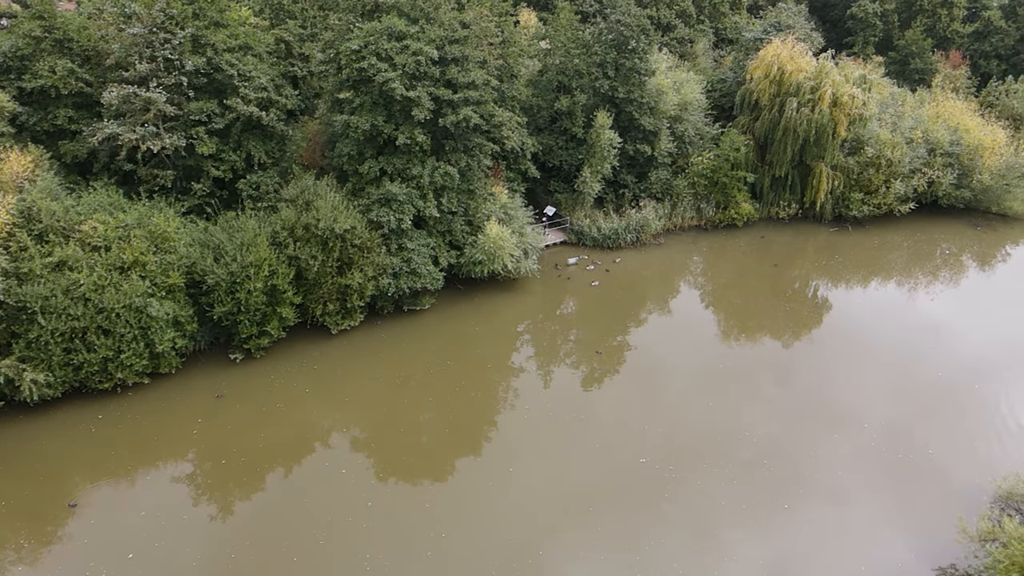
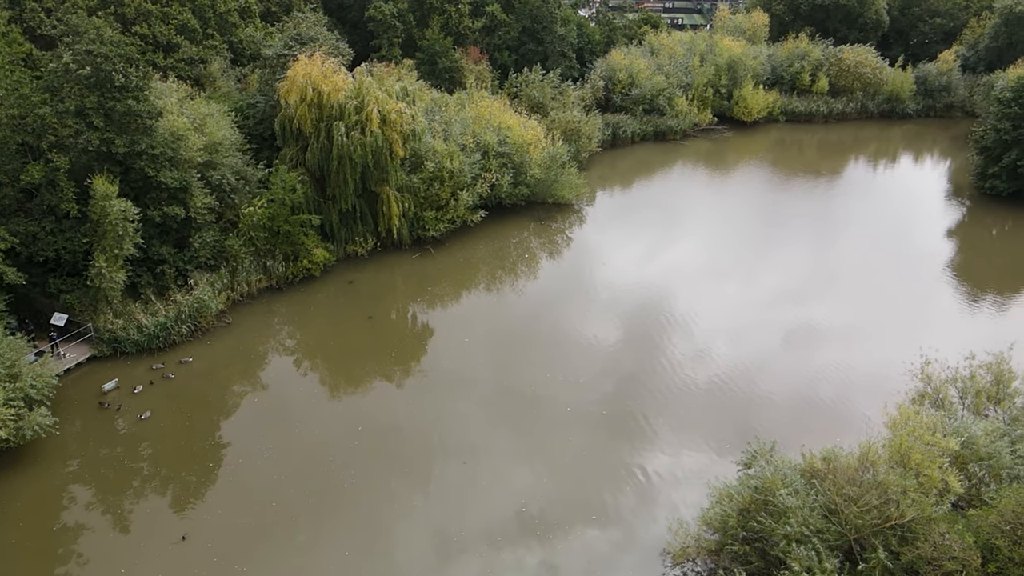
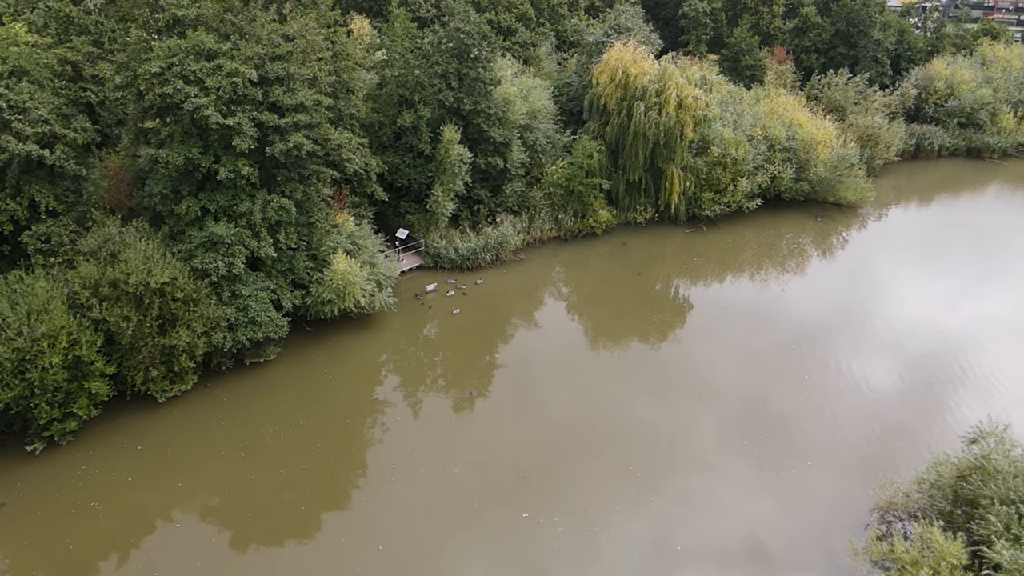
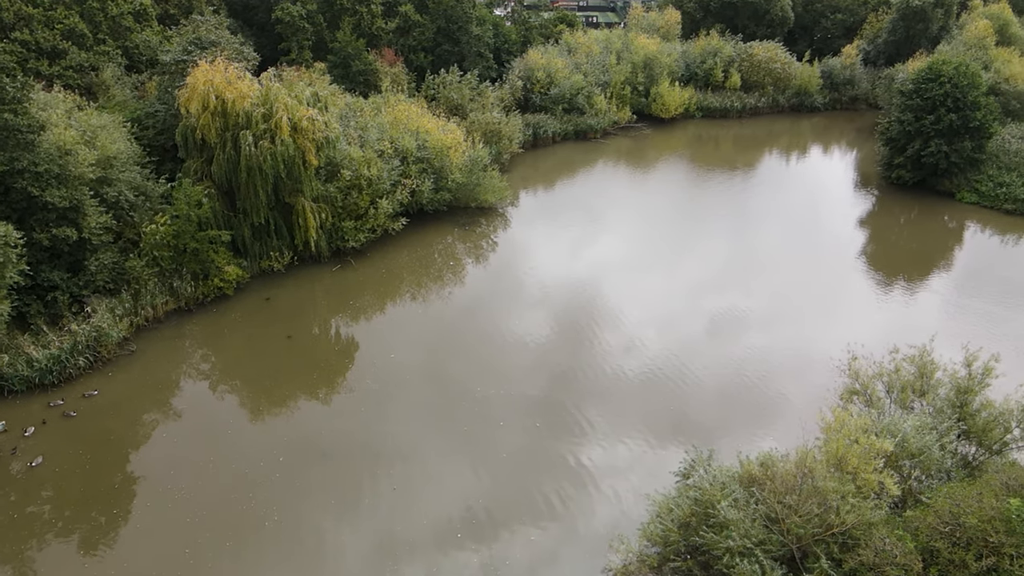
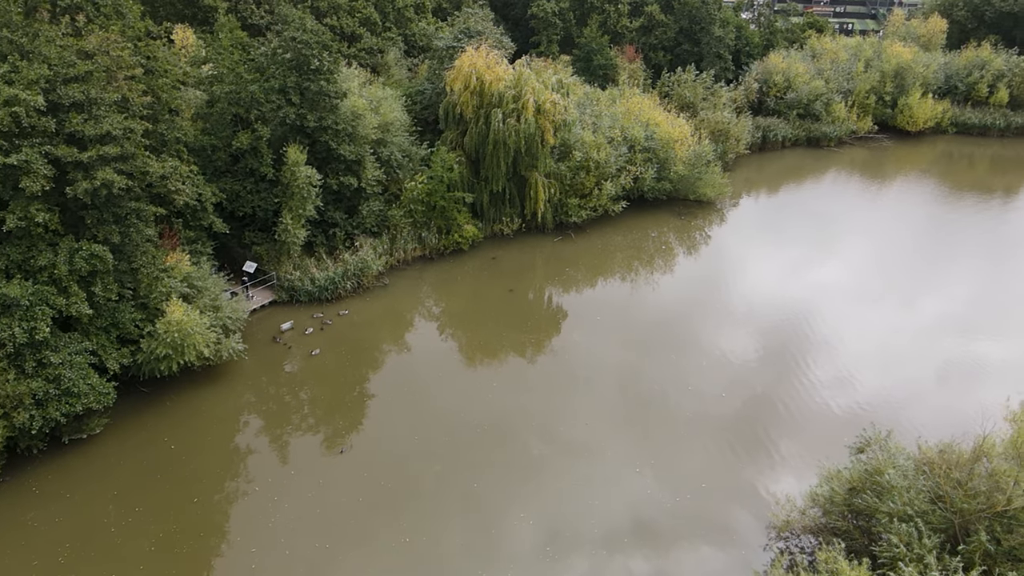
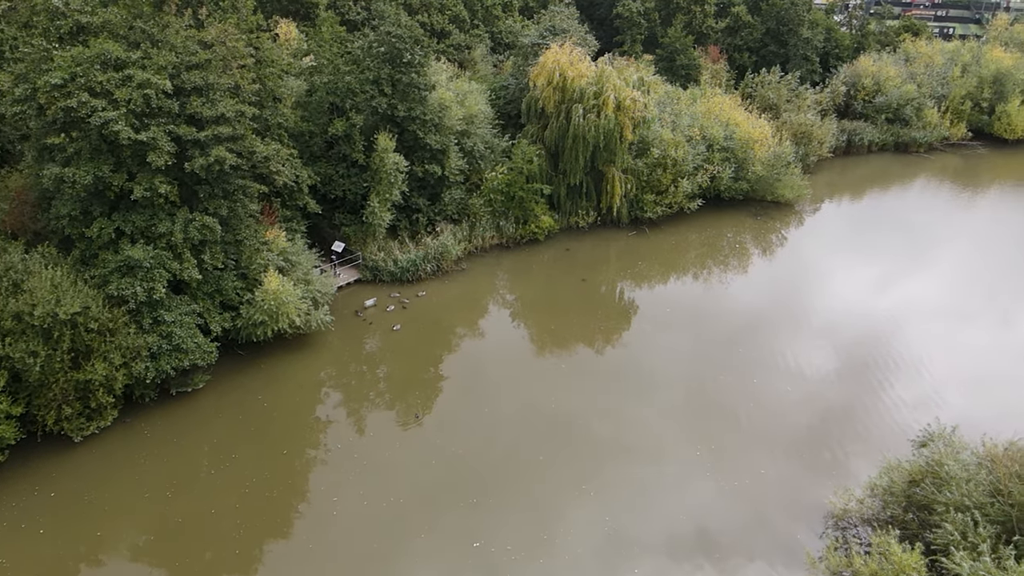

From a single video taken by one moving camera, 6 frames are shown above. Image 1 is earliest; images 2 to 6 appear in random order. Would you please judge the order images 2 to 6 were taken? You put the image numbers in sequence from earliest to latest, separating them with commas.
3, 6, 5, 2, 4
